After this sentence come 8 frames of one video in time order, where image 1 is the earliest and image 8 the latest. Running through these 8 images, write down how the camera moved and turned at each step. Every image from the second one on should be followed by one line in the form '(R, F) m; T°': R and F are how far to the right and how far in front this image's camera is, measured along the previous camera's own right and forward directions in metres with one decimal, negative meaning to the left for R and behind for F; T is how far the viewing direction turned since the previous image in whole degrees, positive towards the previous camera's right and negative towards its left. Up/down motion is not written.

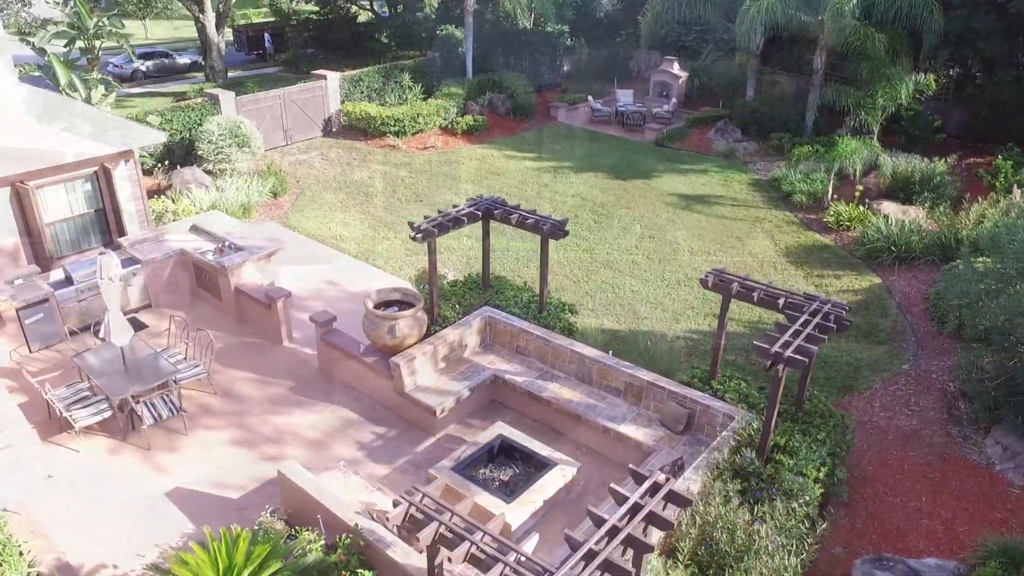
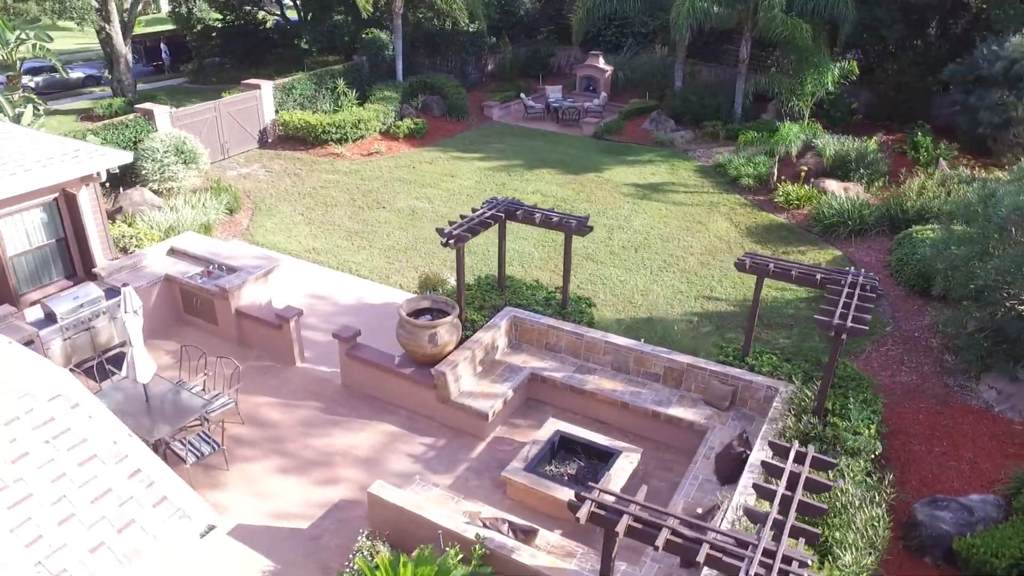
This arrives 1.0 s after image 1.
(-1.5, 0.0) m; +9°
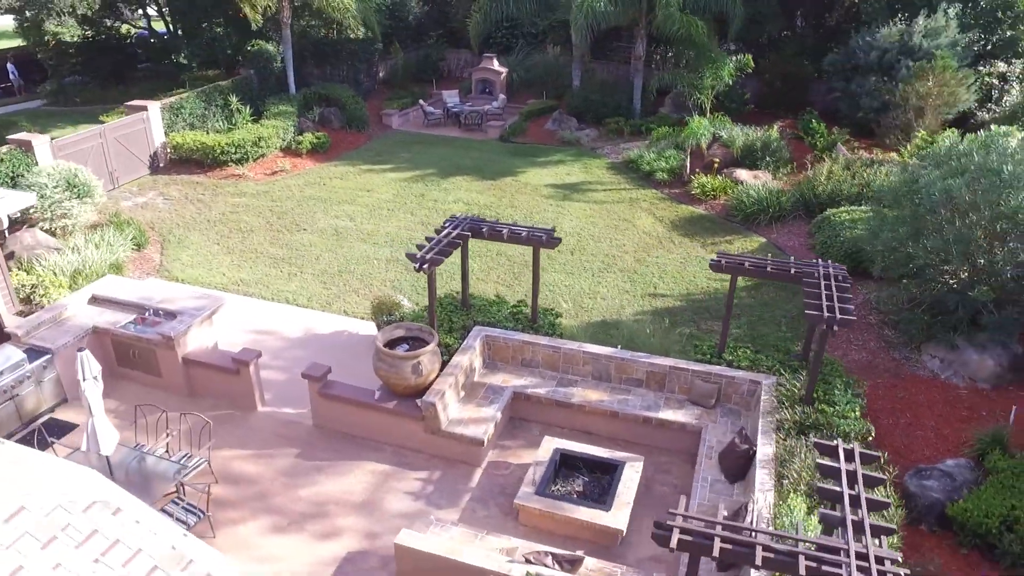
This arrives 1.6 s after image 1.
(-1.0, +0.2) m; +10°
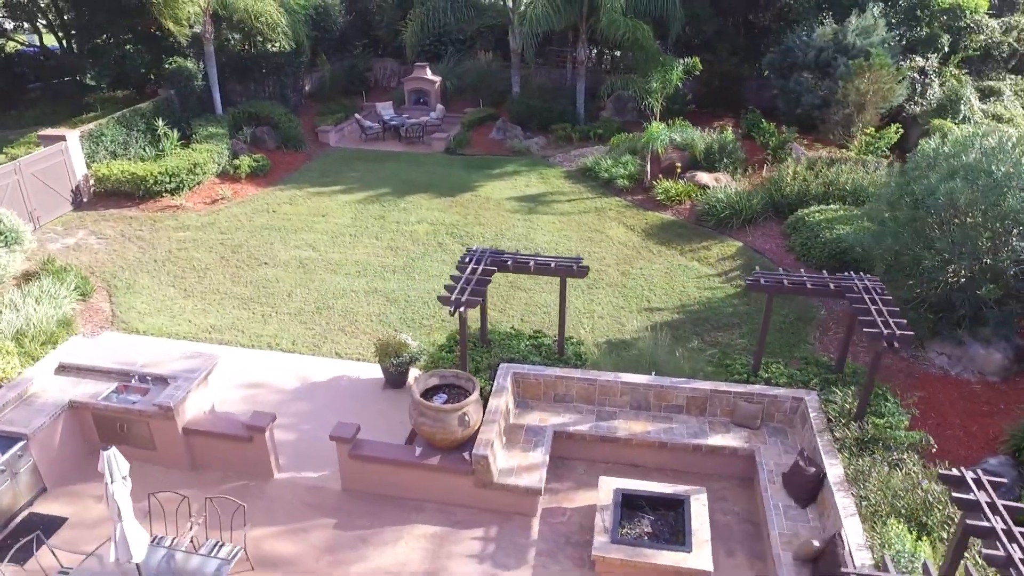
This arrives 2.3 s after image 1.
(-1.3, +0.5) m; +8°
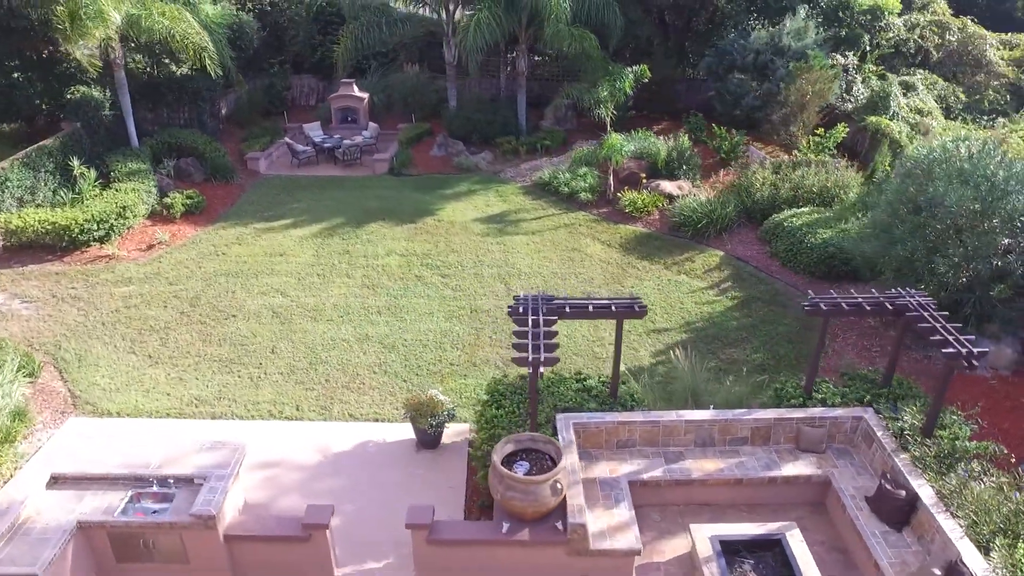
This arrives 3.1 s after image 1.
(-1.5, +0.6) m; +9°
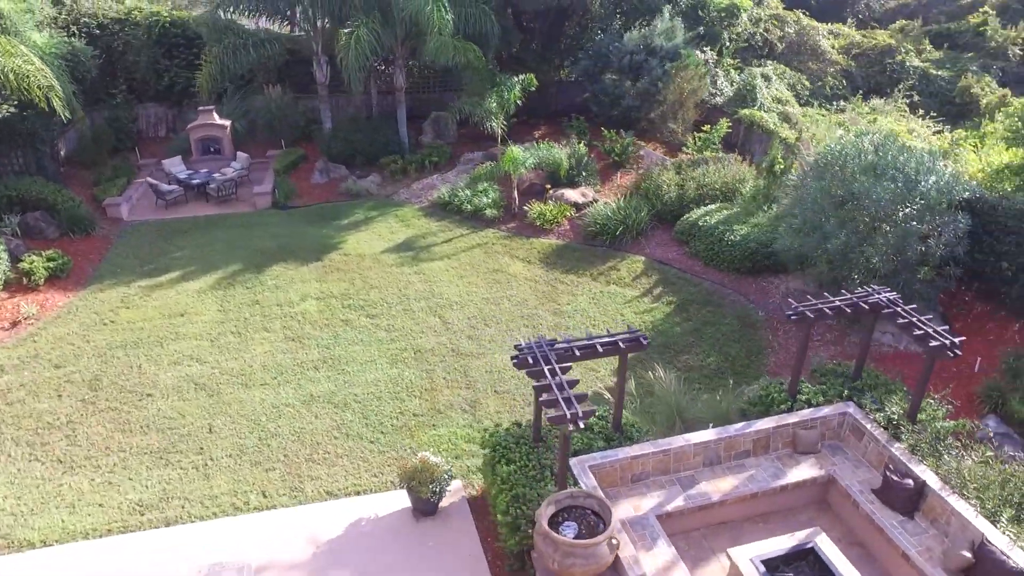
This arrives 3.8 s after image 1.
(-1.3, +0.6) m; +13°
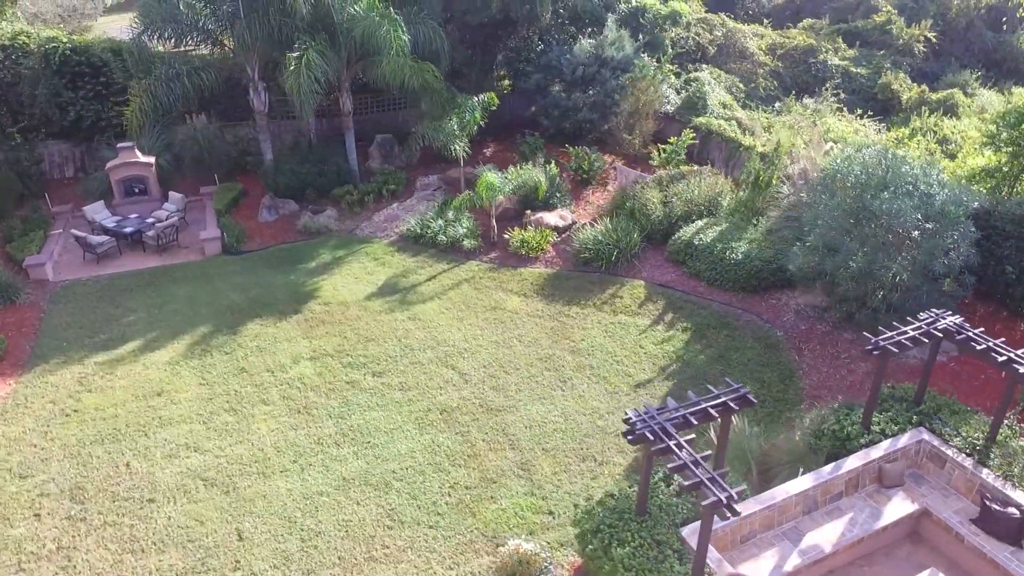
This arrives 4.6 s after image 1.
(-1.6, +0.8) m; +9°
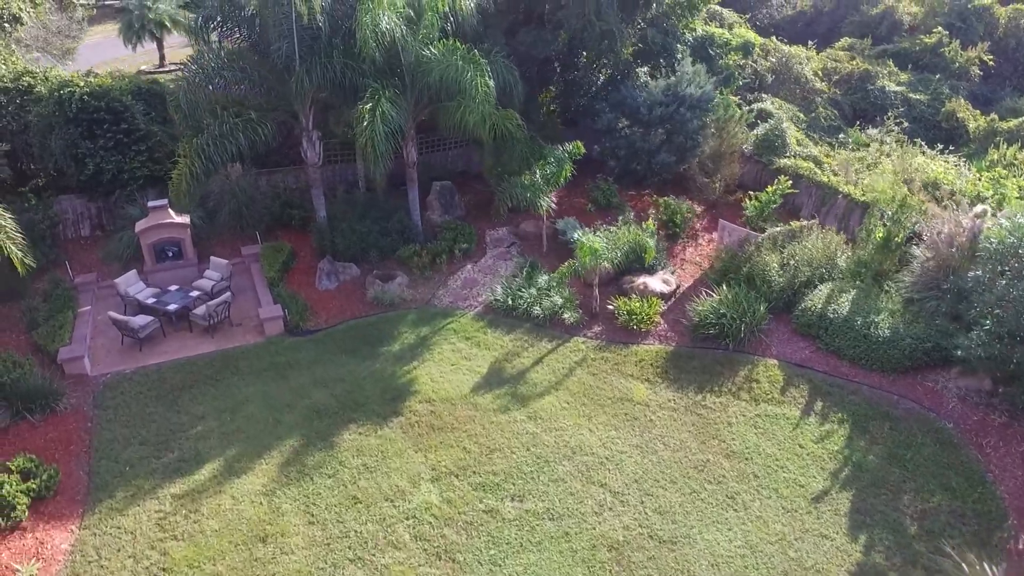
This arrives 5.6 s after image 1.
(-2.0, +1.4) m; +4°
